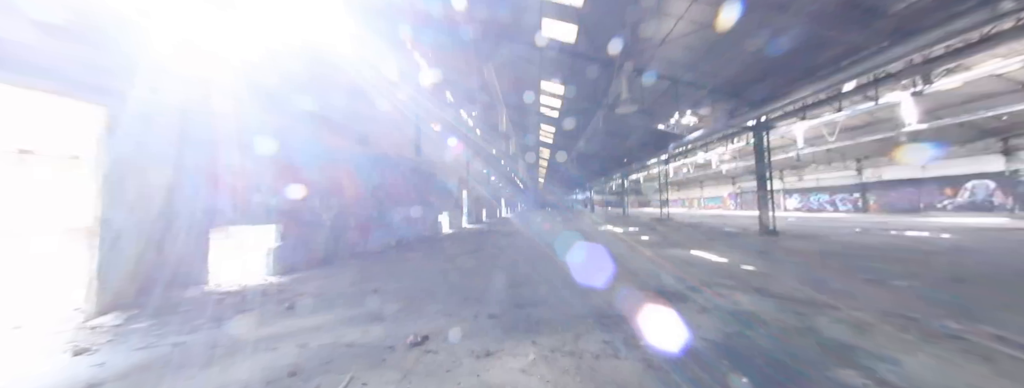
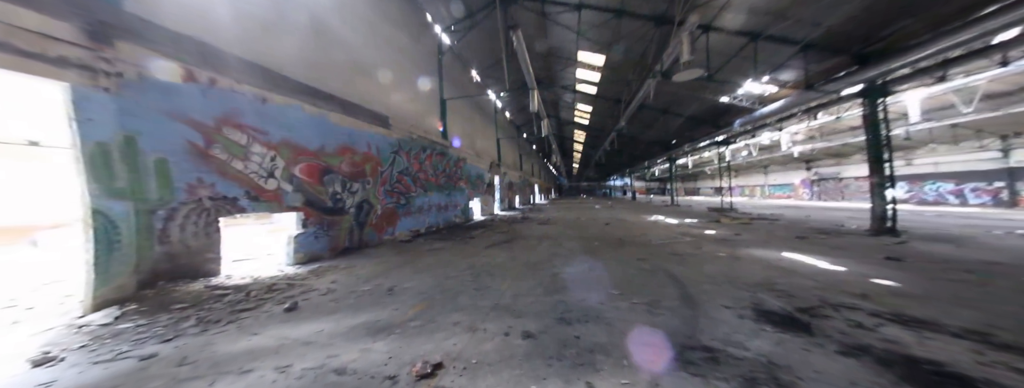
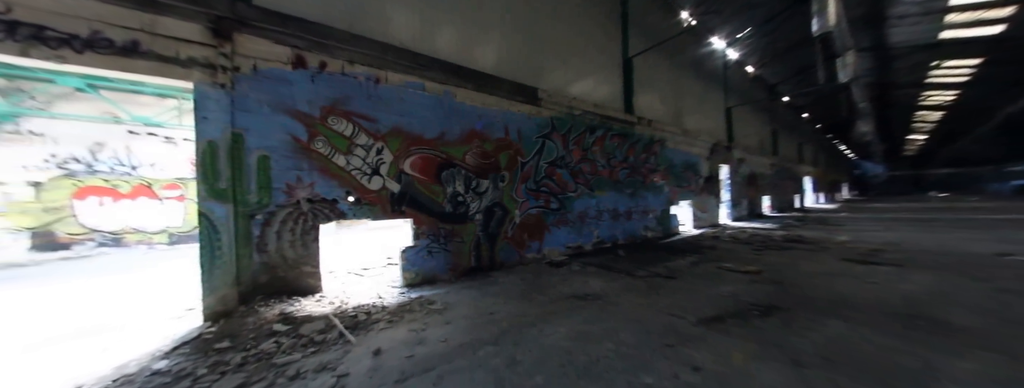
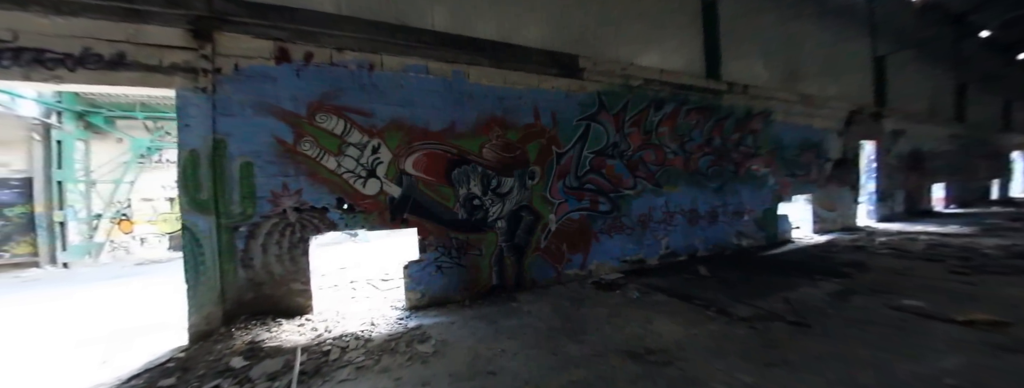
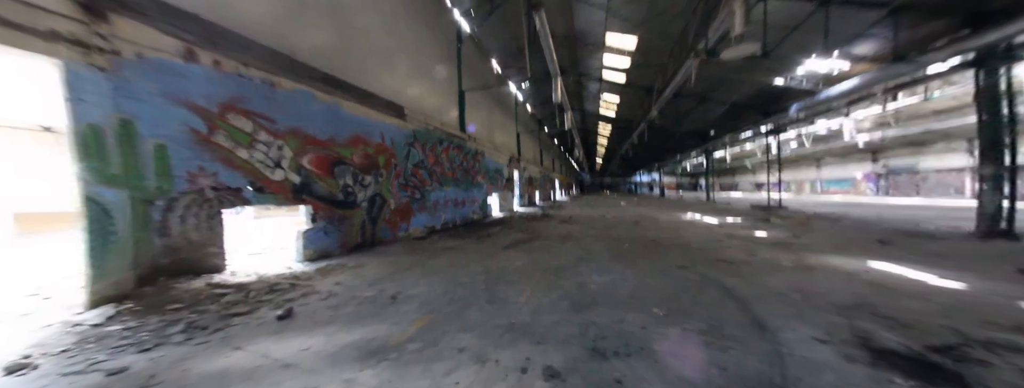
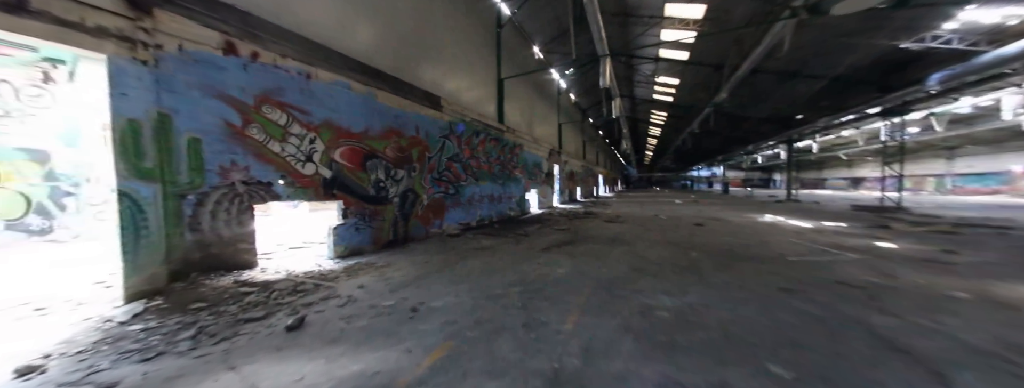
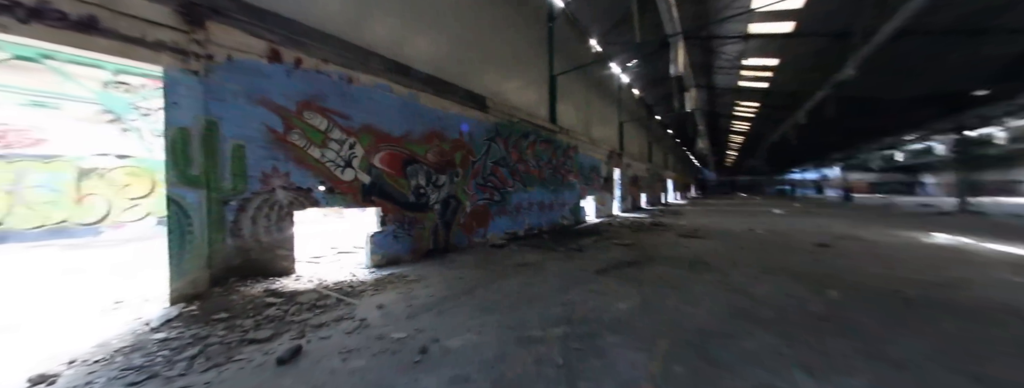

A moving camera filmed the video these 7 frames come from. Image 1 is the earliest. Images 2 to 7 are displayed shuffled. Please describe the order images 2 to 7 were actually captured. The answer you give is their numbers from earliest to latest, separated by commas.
2, 5, 6, 7, 3, 4
